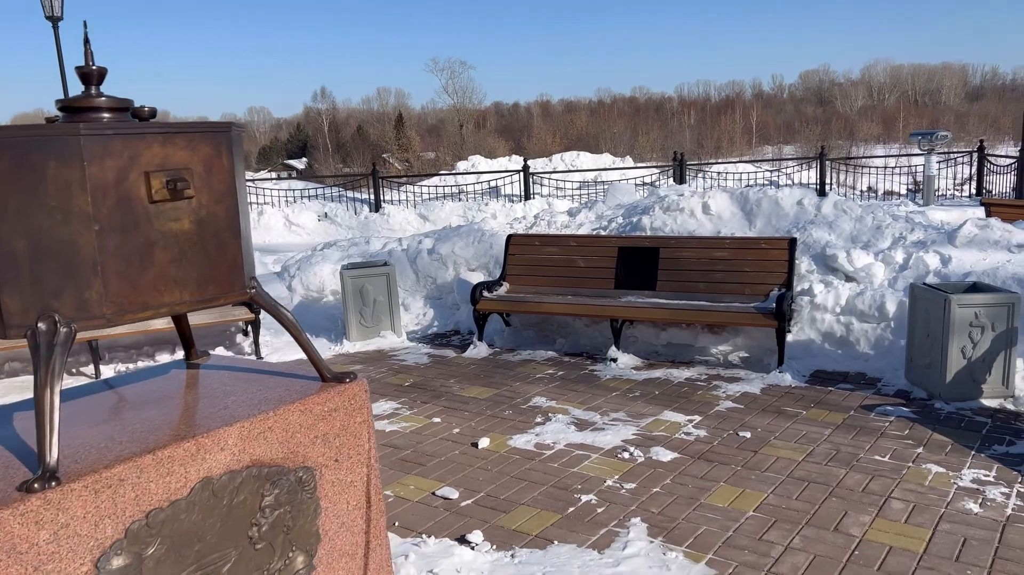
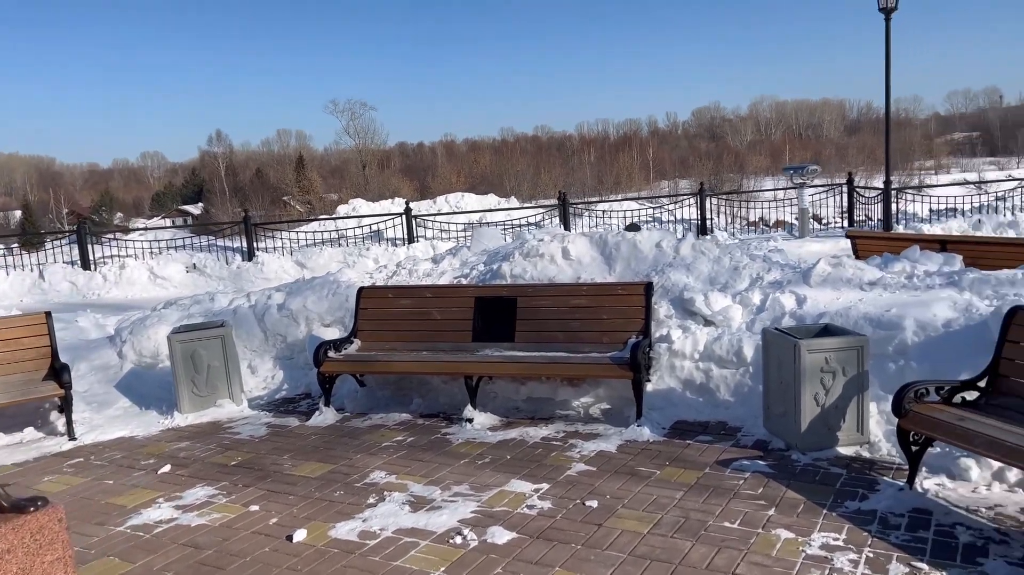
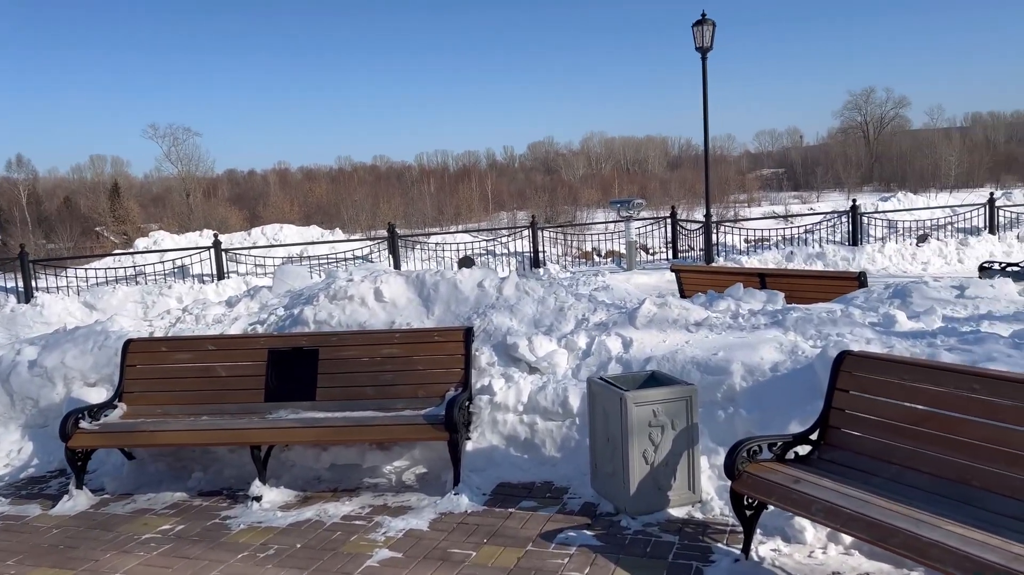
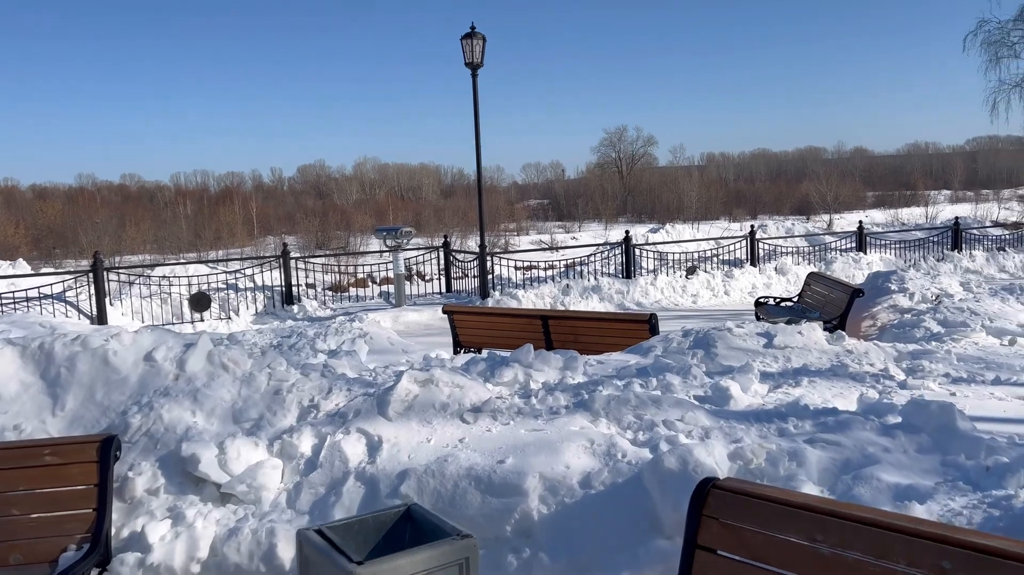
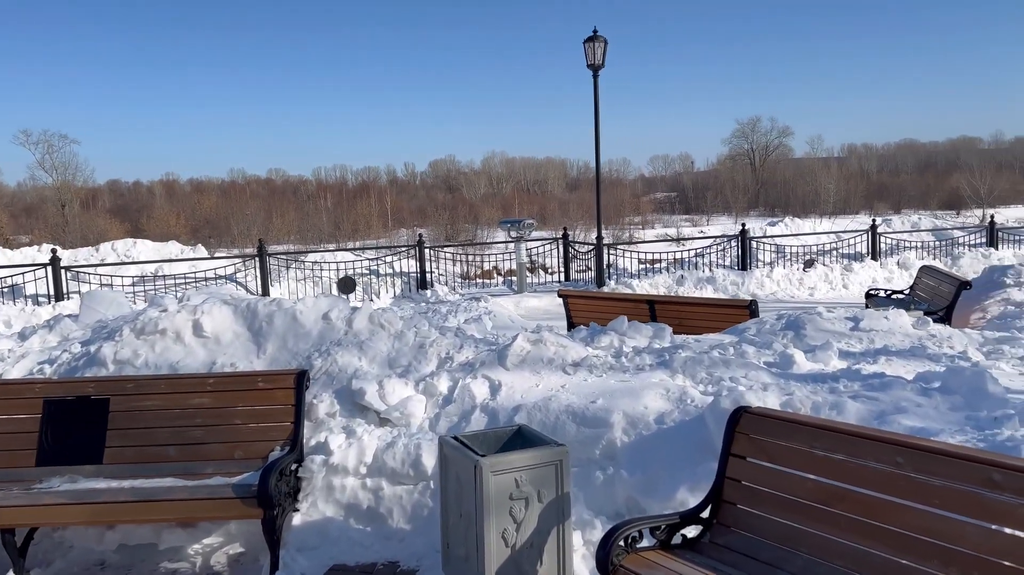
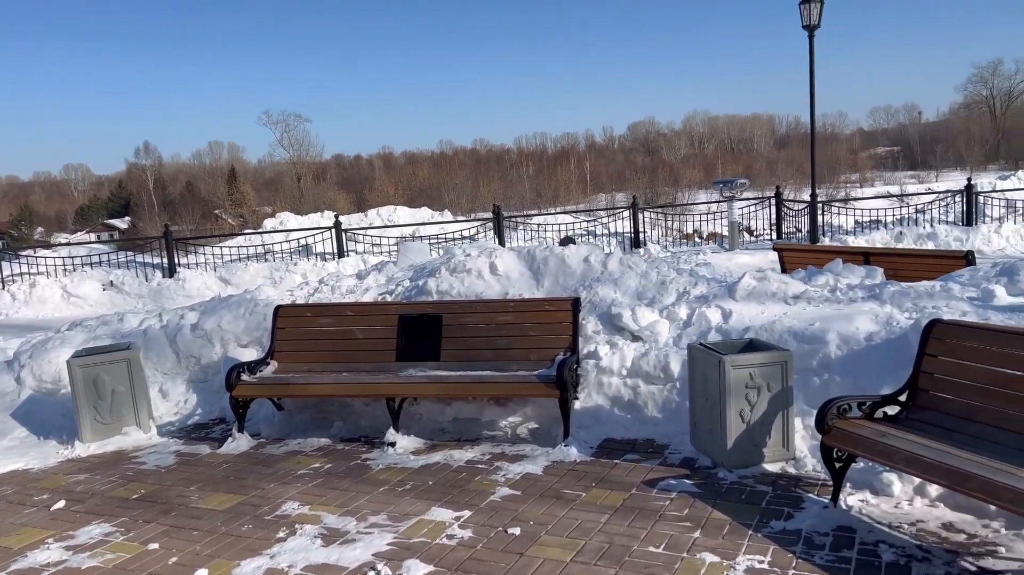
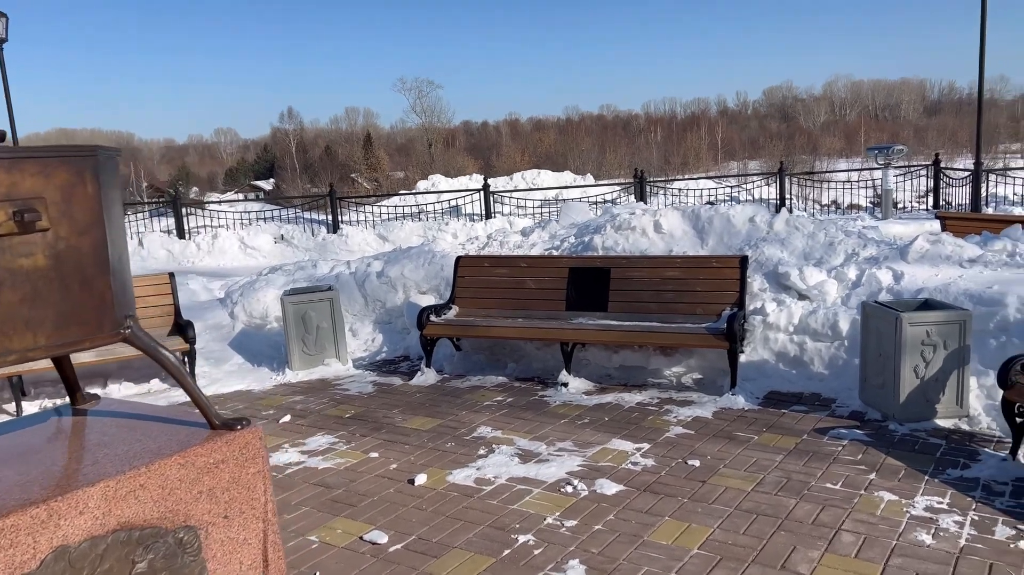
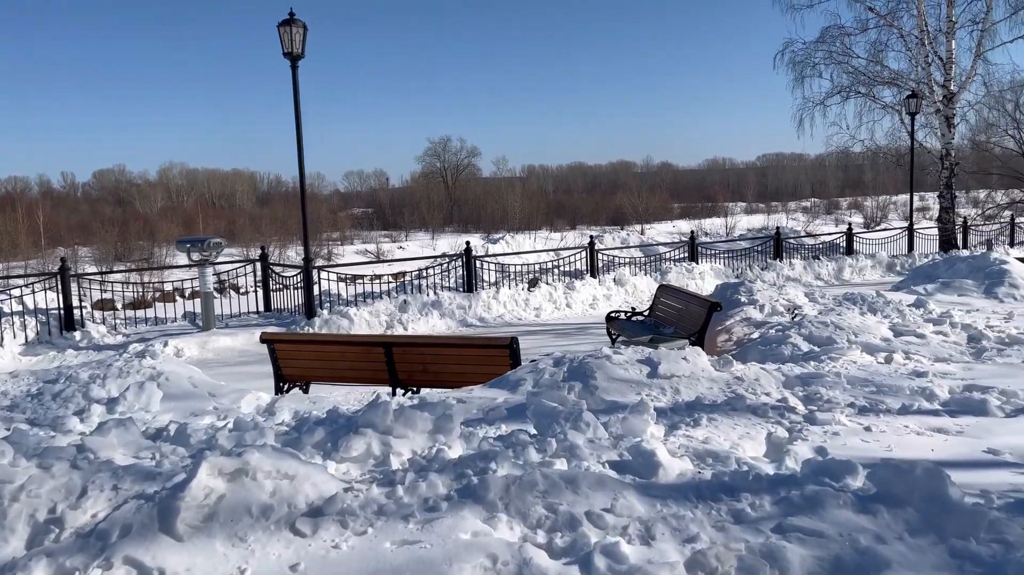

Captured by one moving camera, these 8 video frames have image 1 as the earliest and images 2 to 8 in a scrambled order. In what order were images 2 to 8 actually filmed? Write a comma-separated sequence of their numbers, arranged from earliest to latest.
7, 2, 6, 3, 5, 4, 8
